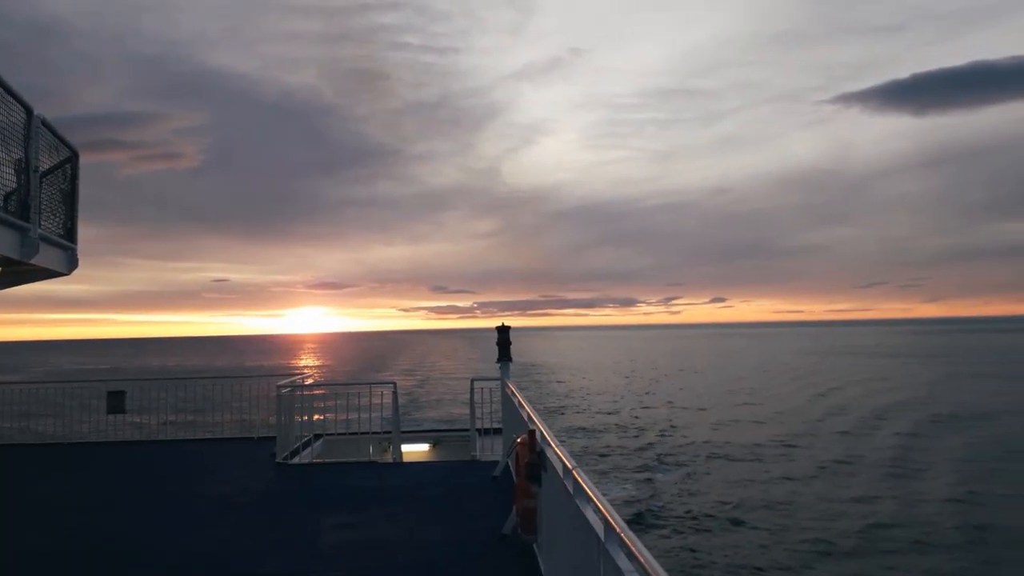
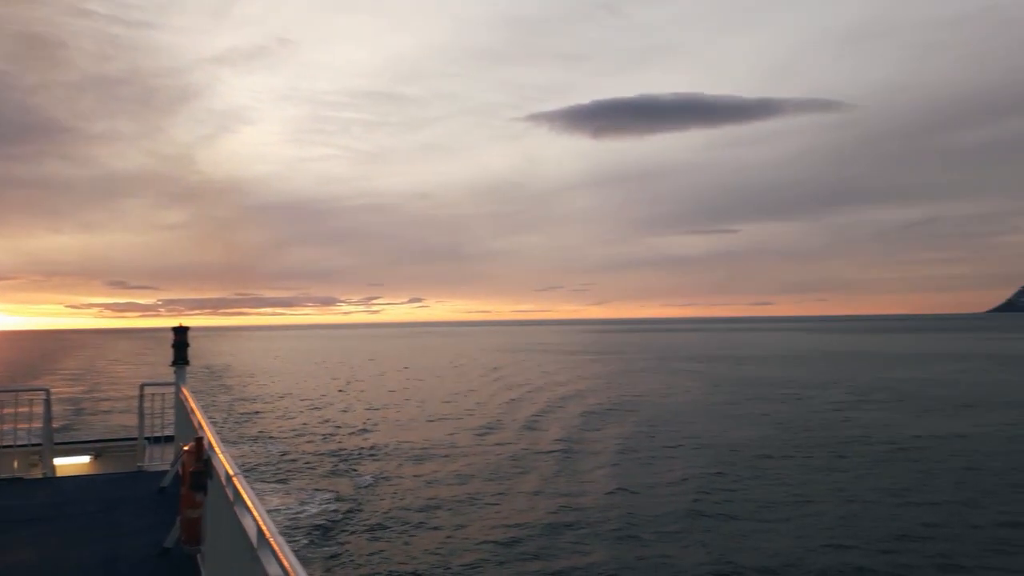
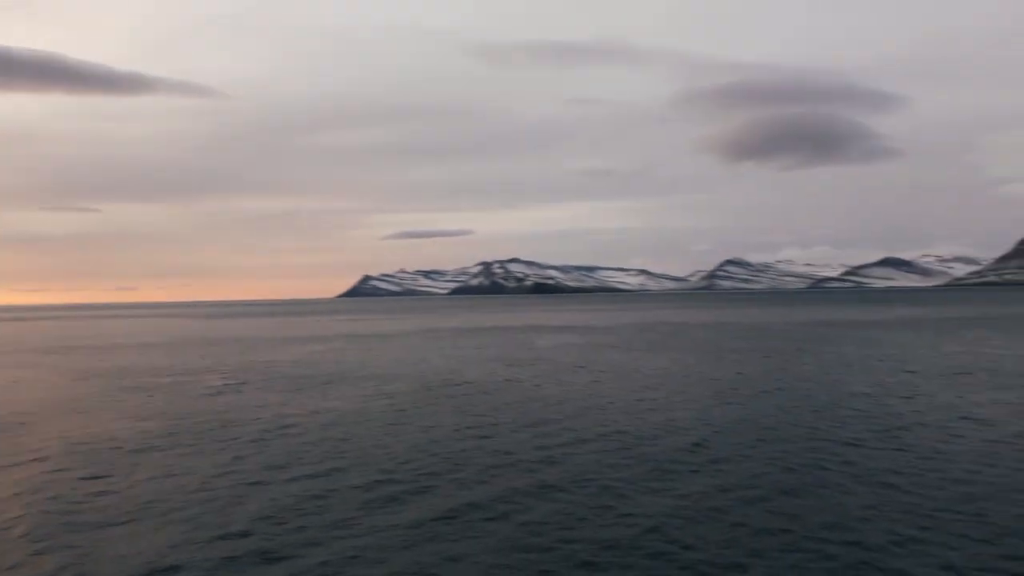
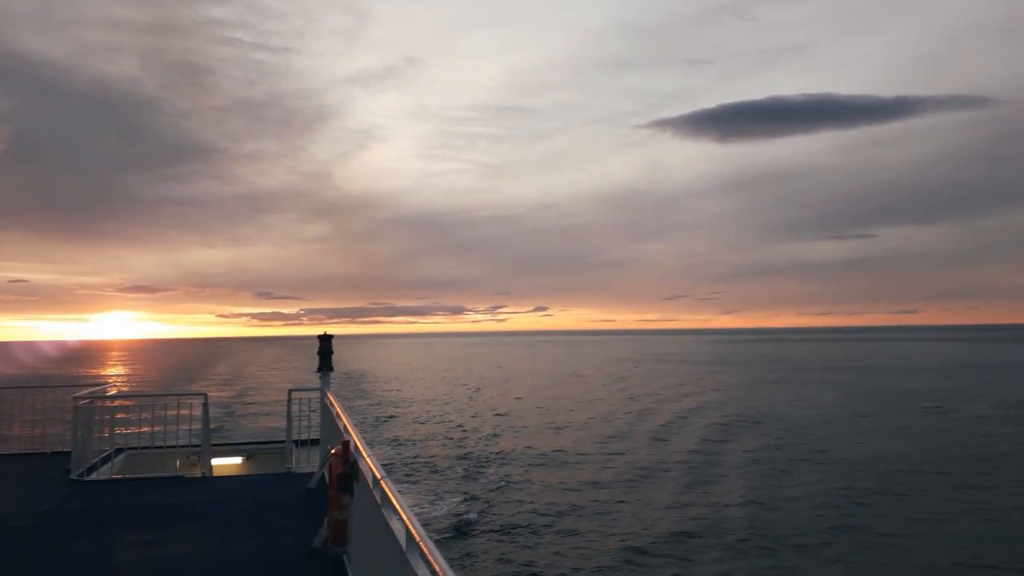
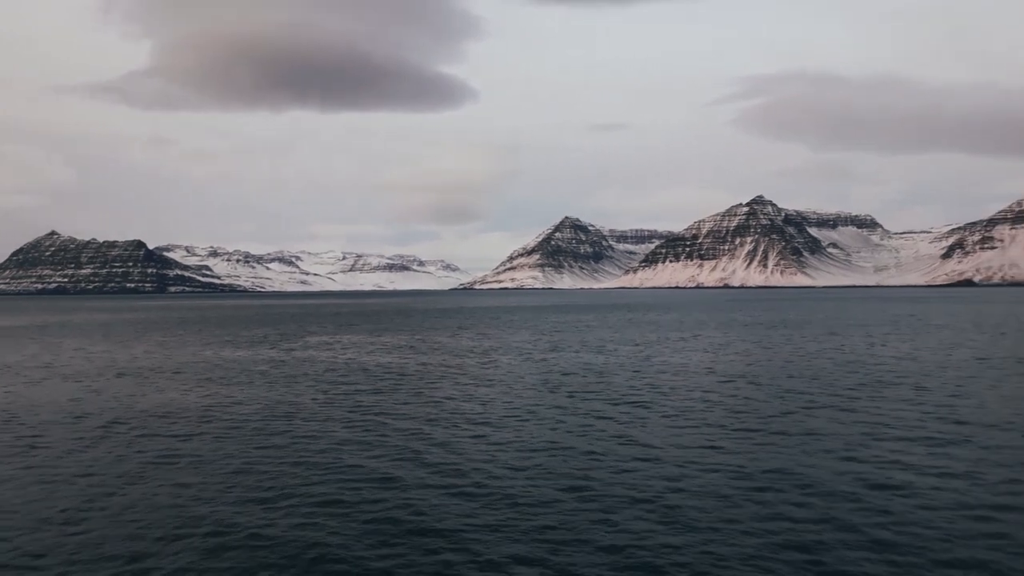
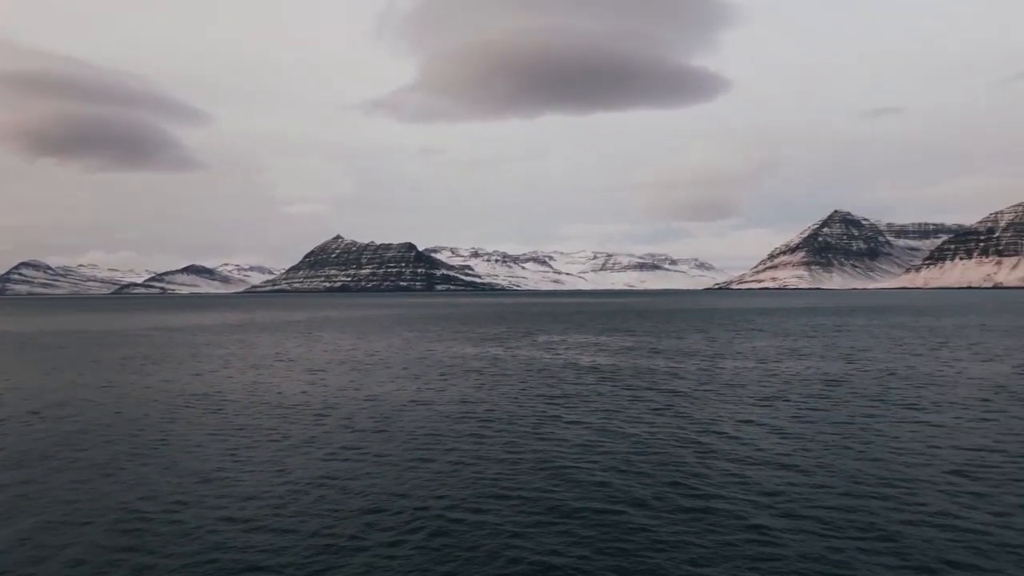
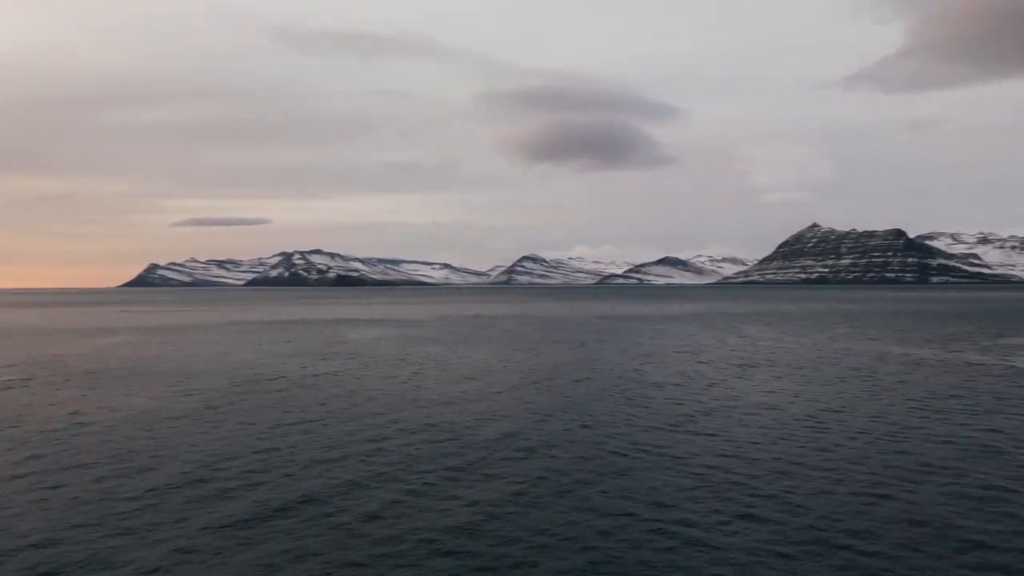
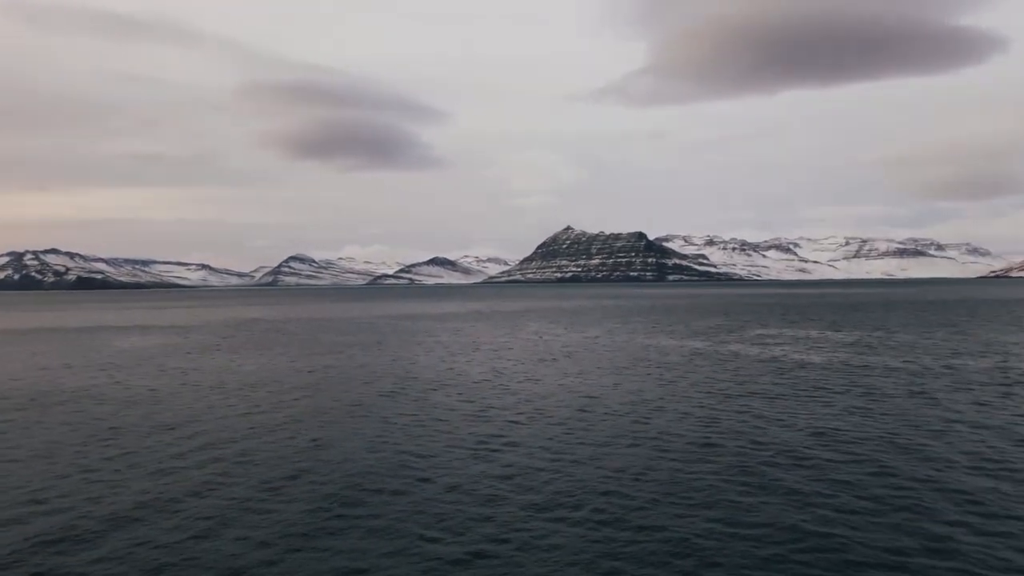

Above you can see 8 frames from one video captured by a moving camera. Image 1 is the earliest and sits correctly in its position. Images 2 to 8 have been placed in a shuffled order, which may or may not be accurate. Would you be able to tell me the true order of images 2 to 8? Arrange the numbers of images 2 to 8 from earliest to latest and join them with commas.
4, 2, 3, 7, 8, 6, 5
